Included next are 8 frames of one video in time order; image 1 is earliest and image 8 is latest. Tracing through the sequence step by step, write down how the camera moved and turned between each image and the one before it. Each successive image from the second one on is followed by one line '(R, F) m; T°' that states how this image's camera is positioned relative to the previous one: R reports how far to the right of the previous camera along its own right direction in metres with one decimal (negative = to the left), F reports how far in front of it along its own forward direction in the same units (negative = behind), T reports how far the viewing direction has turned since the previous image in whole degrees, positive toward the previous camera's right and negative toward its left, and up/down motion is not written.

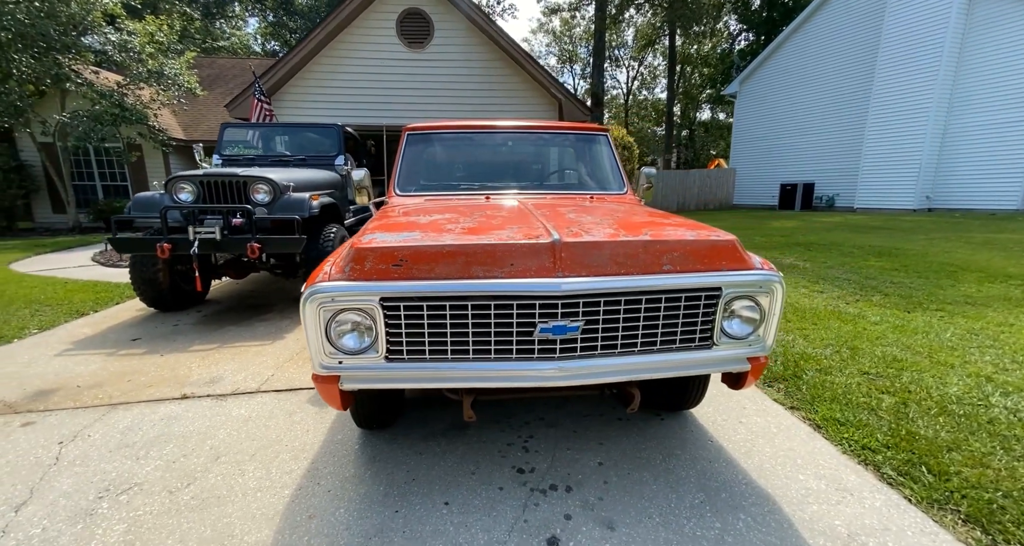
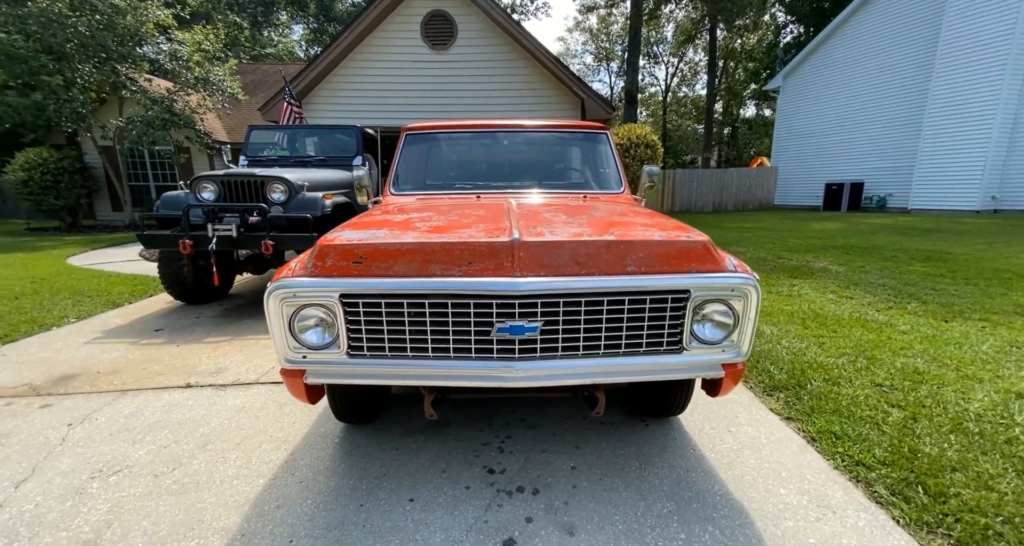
(+0.3, 0.0) m; -4°
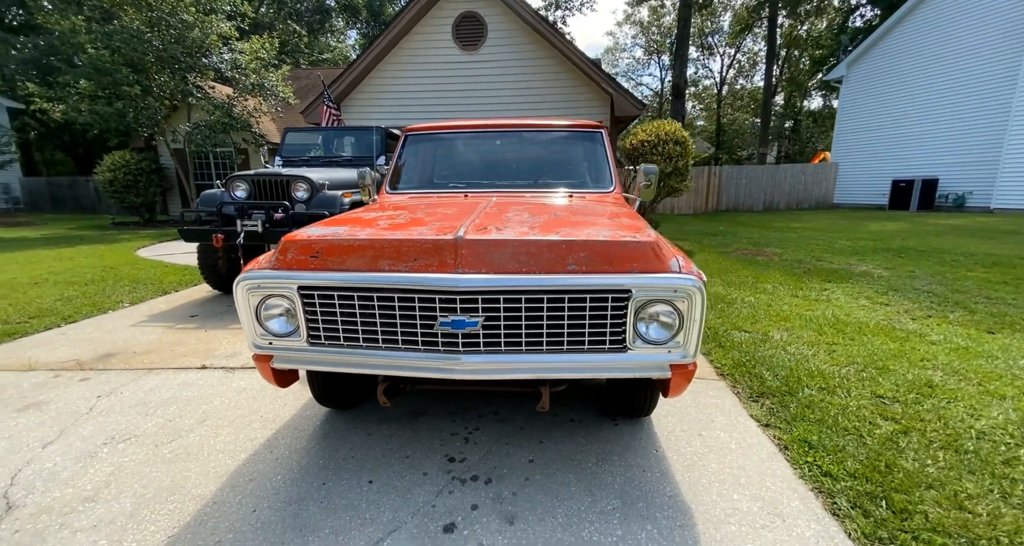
(+0.4, 0.0) m; -6°
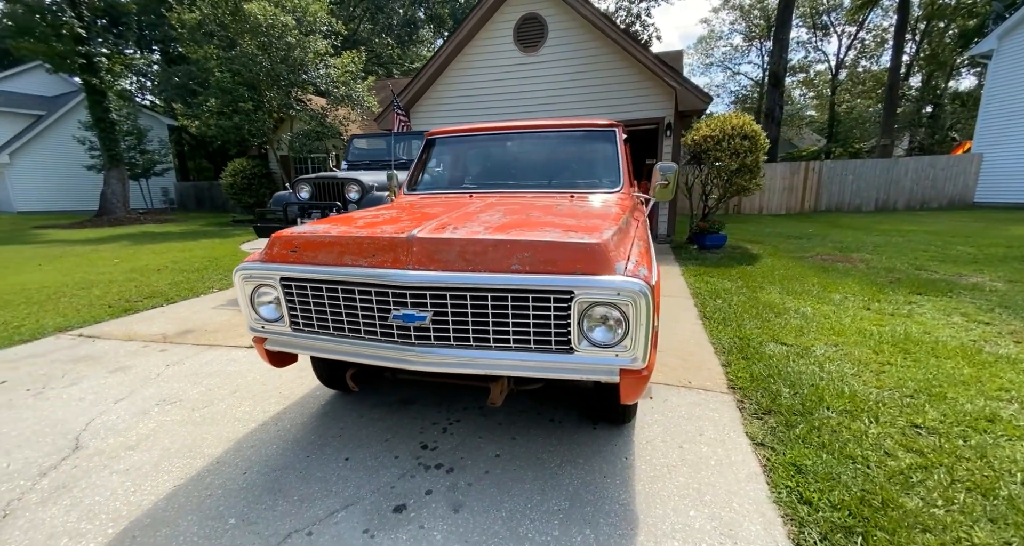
(+0.6, 0.0) m; -11°
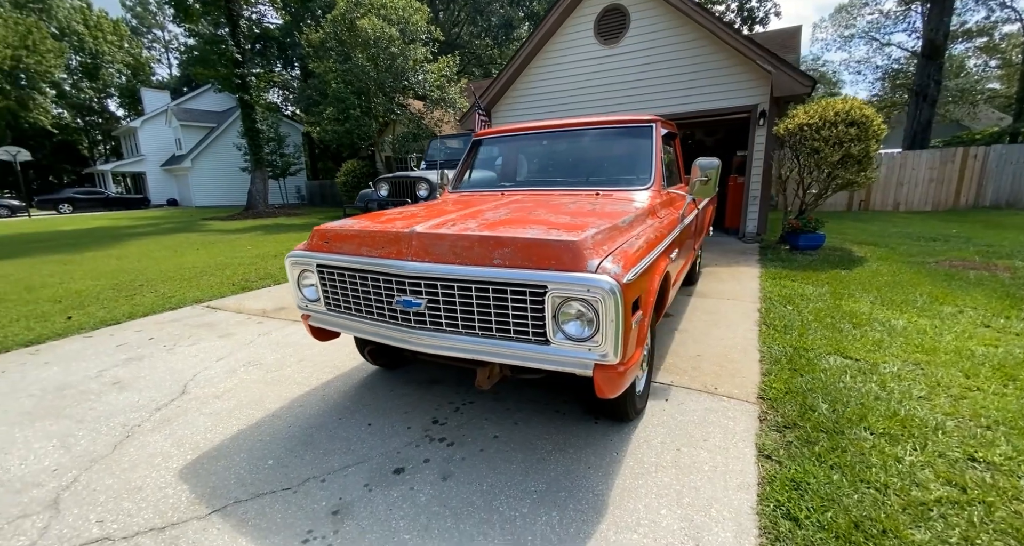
(+0.5, -0.1) m; -13°
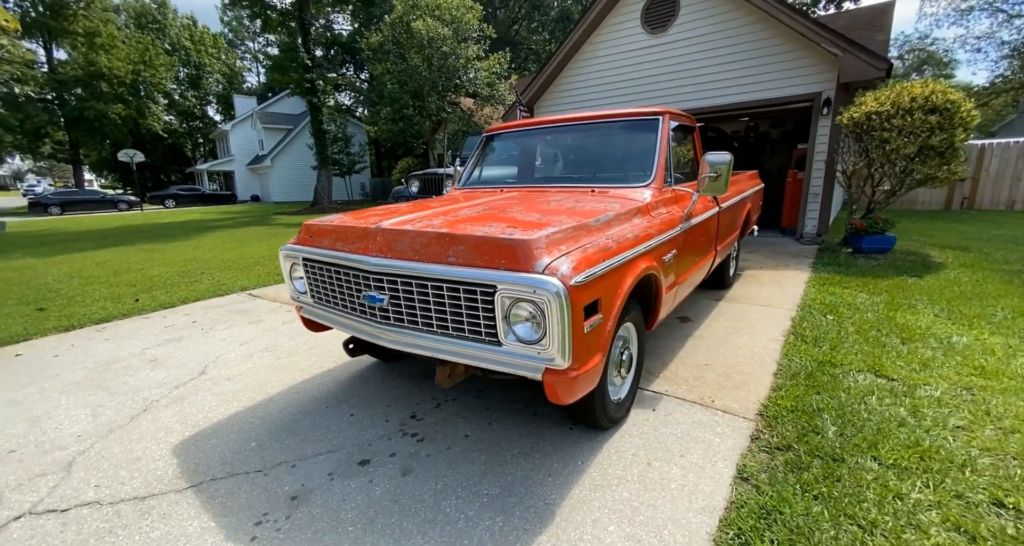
(+0.5, +0.1) m; -8°
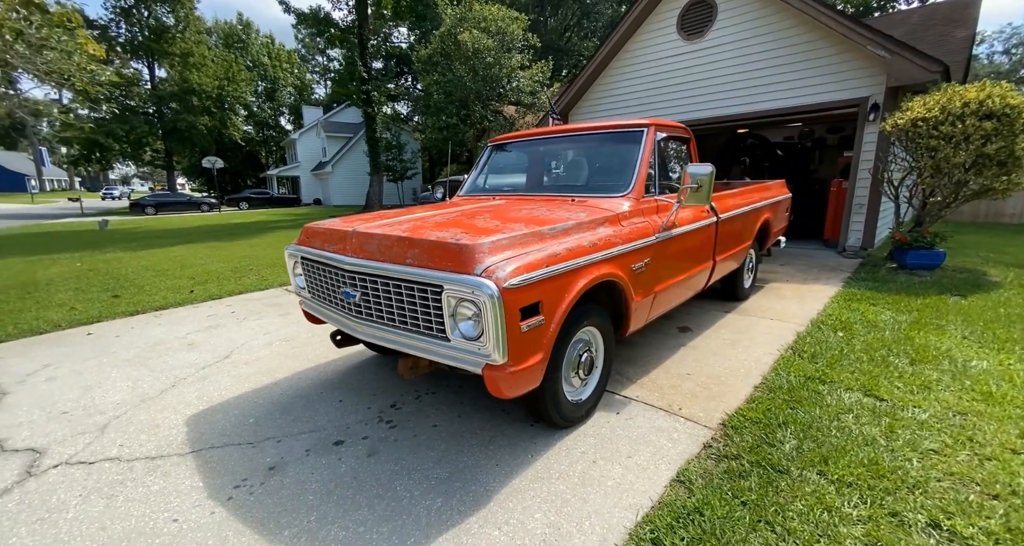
(+0.5, -0.1) m; -7°
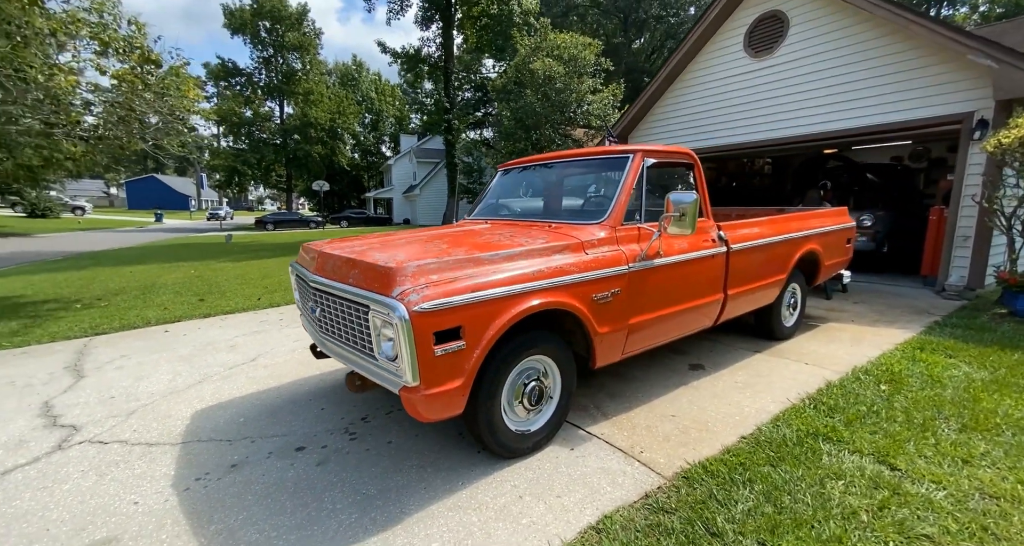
(+0.7, +0.1) m; -11°
